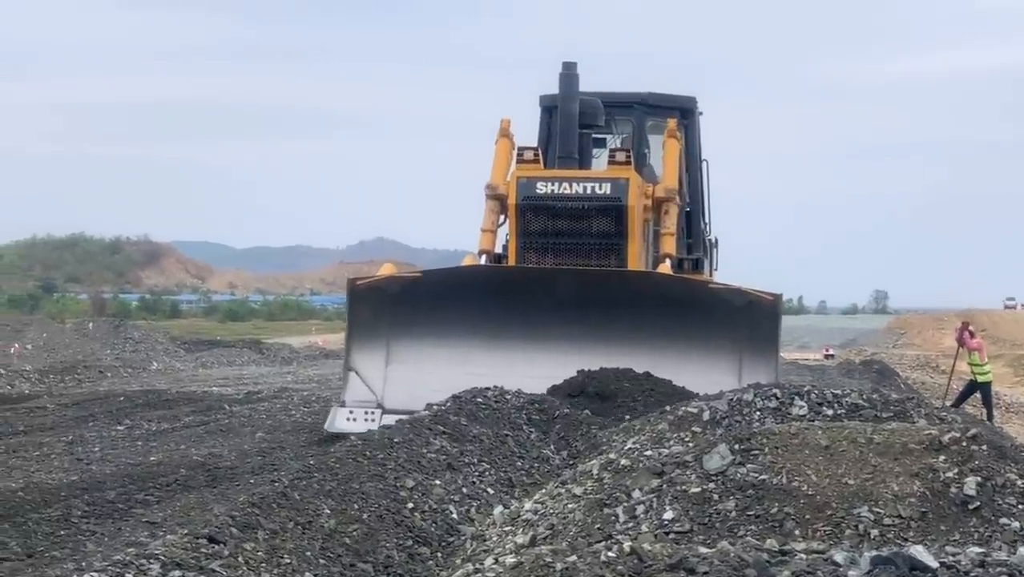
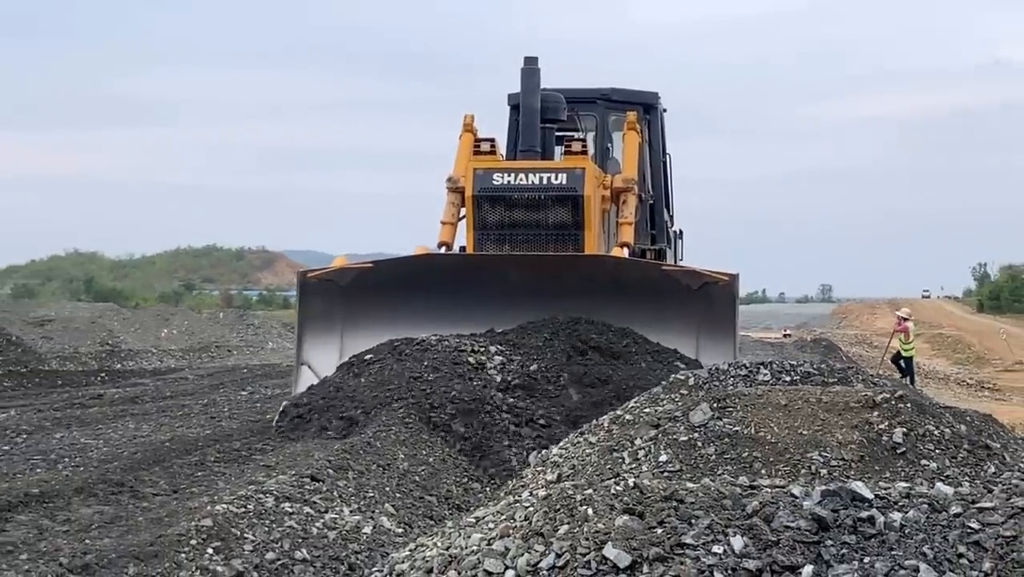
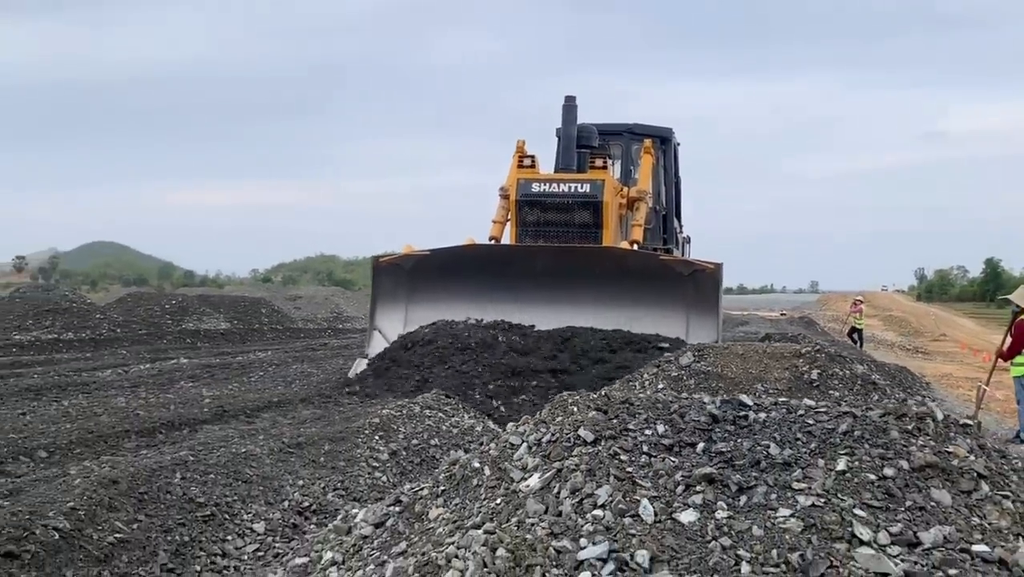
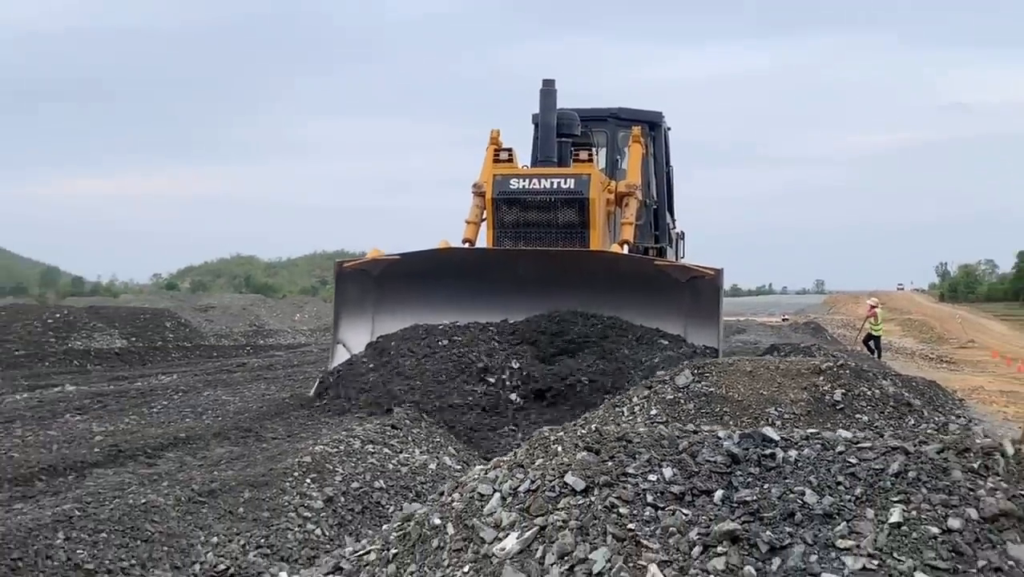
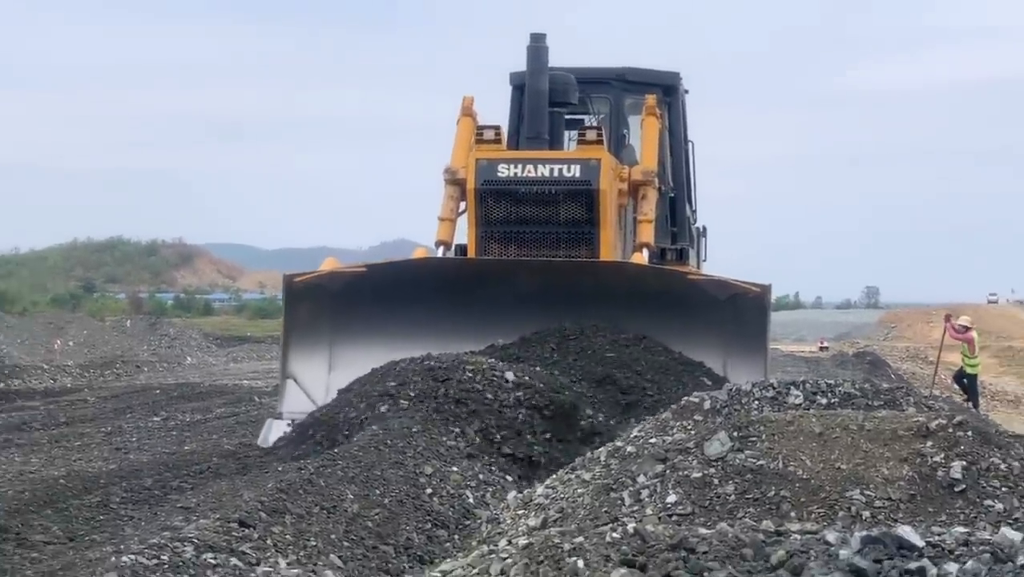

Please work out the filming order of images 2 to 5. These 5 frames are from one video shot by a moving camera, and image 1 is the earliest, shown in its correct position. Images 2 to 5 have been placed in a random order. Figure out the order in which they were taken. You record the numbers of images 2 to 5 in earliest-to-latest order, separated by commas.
5, 2, 4, 3
